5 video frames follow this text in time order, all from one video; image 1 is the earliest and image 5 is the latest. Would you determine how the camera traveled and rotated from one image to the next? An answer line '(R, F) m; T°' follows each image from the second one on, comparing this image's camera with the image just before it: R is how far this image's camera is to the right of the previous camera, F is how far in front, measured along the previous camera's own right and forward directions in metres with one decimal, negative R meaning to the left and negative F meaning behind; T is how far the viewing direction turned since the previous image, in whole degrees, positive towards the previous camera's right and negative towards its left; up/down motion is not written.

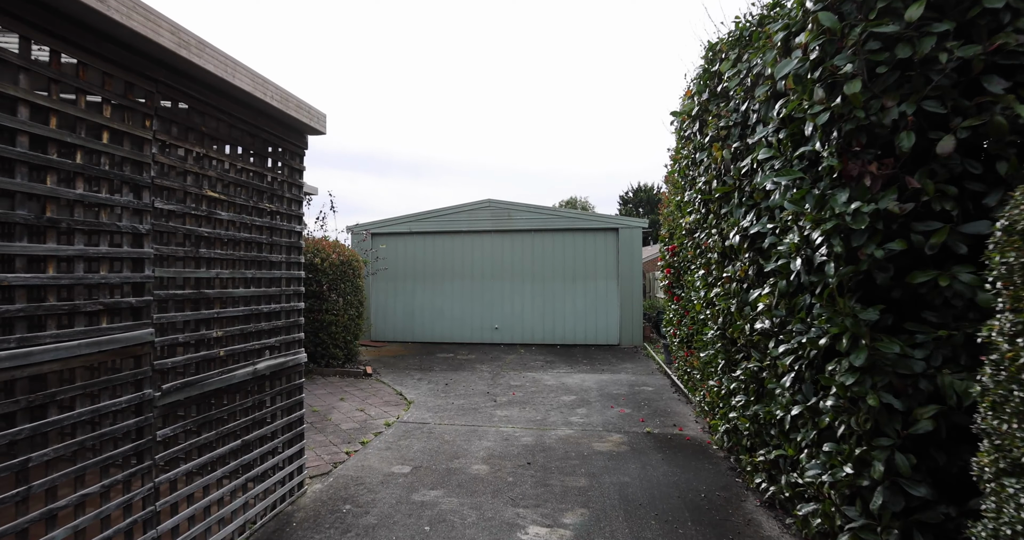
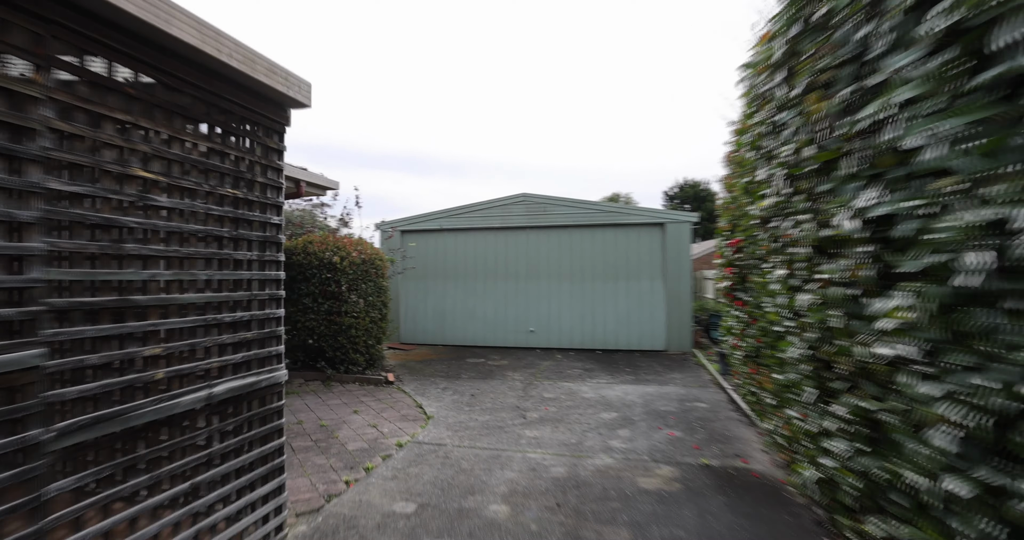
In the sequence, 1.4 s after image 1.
(+0.1, +0.6) m; -5°
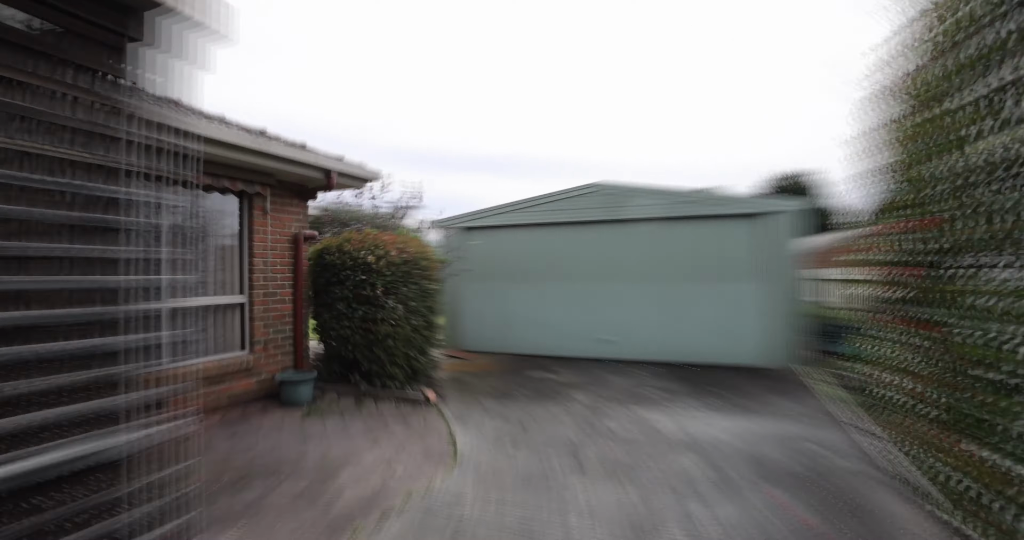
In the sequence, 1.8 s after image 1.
(+0.3, +1.0) m; -10°
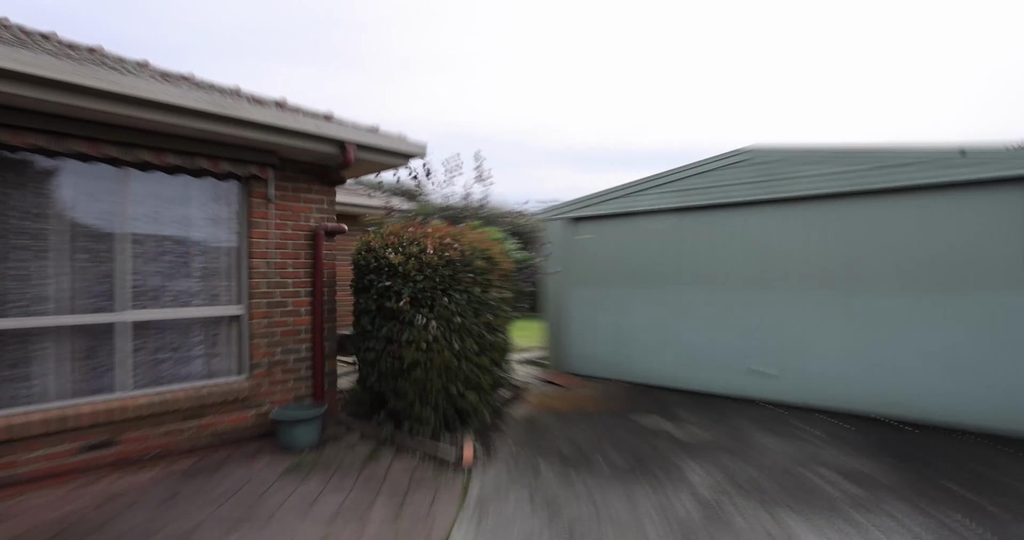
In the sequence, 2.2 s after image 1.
(+0.6, +1.9) m; -18°
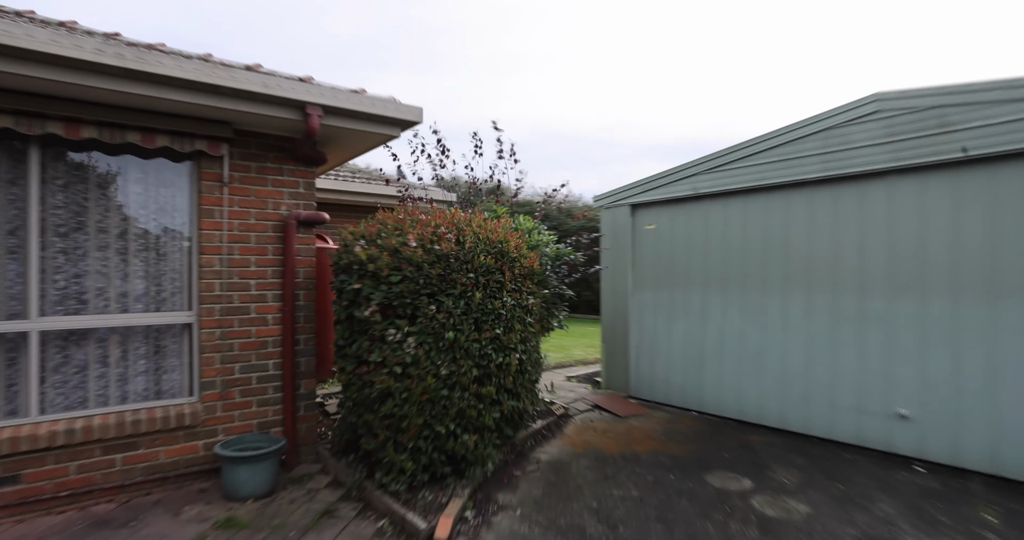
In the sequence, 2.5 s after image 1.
(+0.5, +1.2) m; -11°
